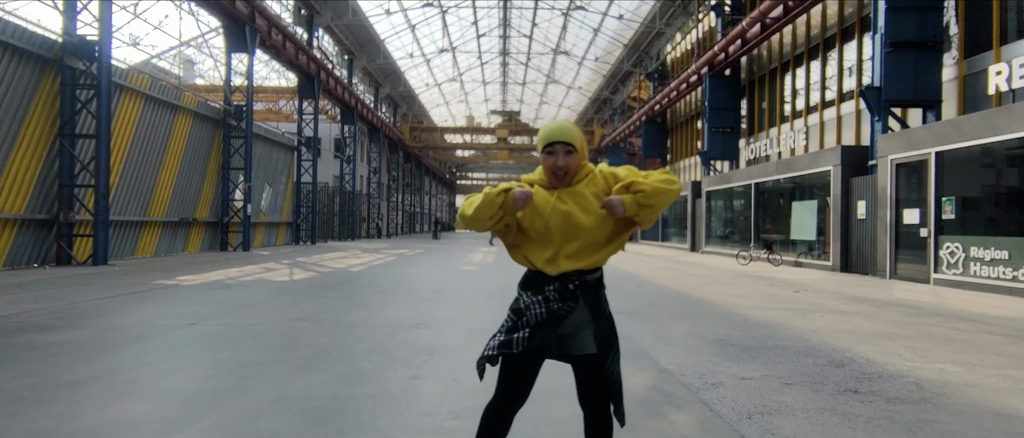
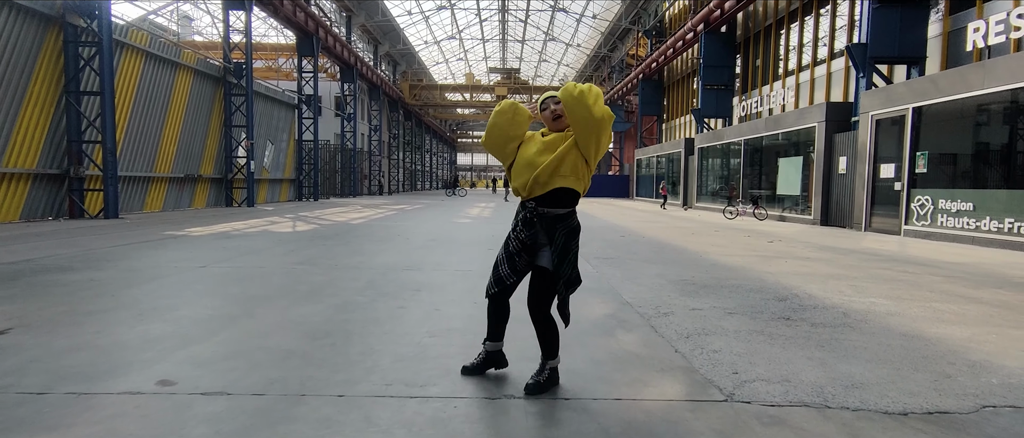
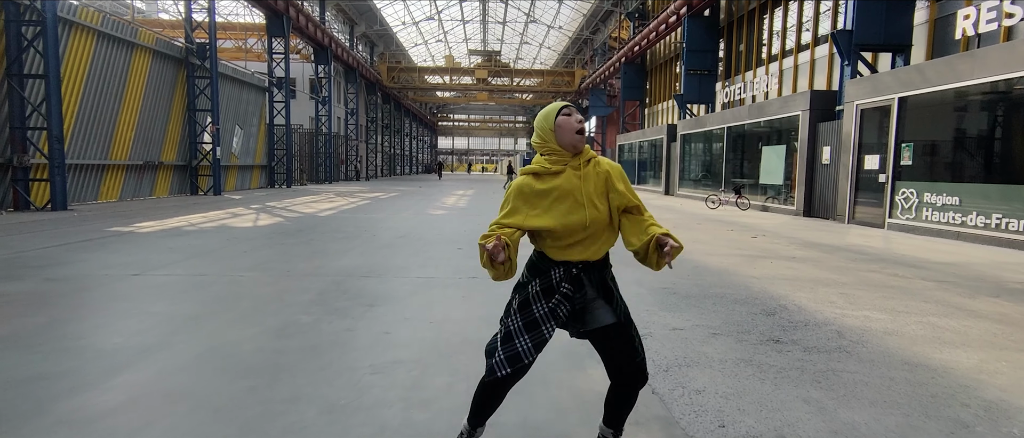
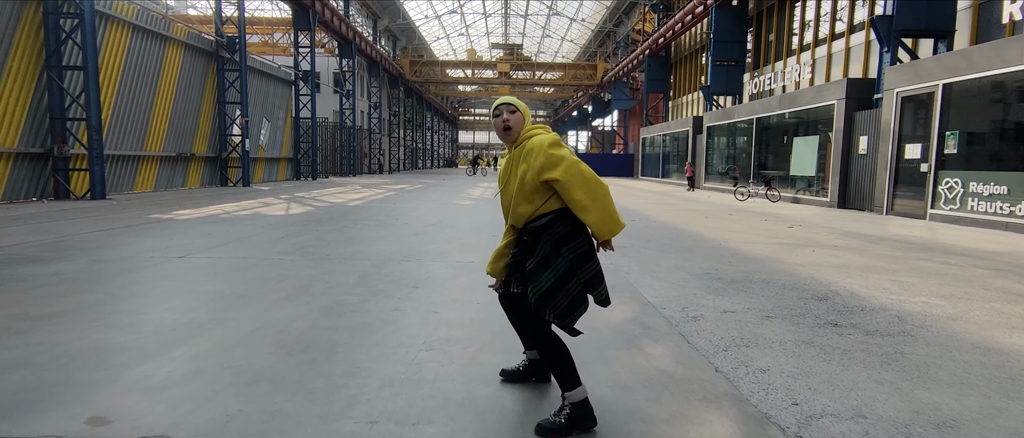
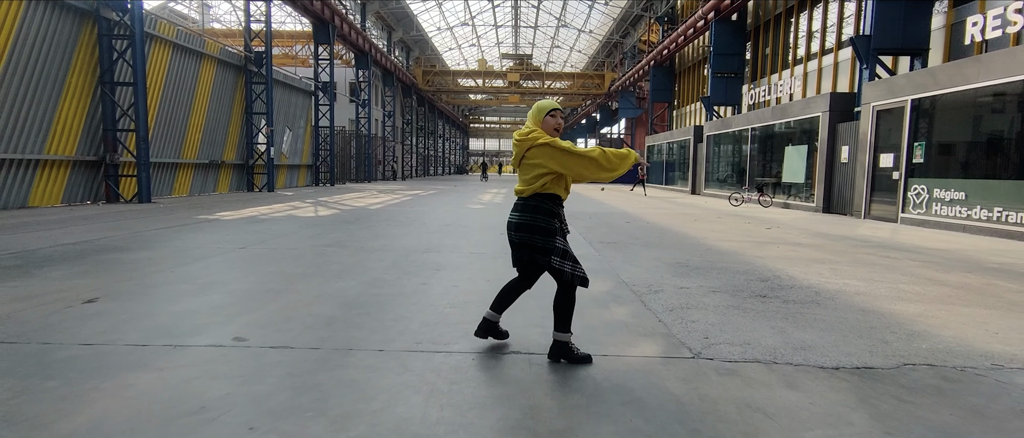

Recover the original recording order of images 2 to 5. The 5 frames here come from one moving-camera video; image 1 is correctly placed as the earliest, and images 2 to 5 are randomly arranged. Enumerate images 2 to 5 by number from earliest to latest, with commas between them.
2, 4, 5, 3
